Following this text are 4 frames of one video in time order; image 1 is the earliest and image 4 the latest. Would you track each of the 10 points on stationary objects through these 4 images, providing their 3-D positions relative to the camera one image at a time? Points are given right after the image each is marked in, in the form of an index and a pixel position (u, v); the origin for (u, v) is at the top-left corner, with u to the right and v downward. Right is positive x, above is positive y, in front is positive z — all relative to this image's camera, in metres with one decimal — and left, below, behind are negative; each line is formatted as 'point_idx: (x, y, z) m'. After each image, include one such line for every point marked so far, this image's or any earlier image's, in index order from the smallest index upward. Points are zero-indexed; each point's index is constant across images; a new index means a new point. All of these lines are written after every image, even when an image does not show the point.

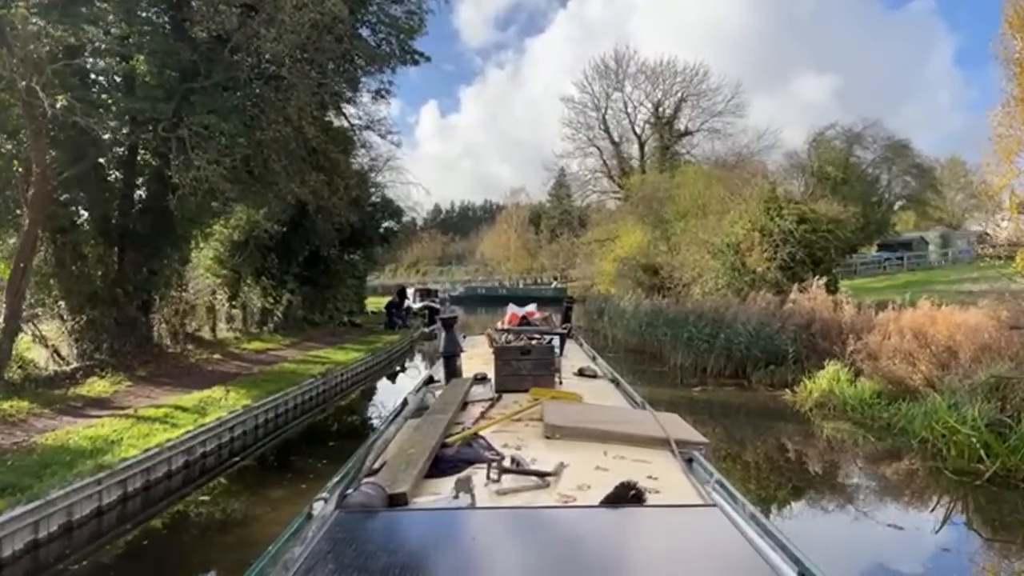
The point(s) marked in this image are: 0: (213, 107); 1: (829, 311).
0: (-4.2, +2.5, +10.8) m
1: (+5.9, -0.4, +14.7) m
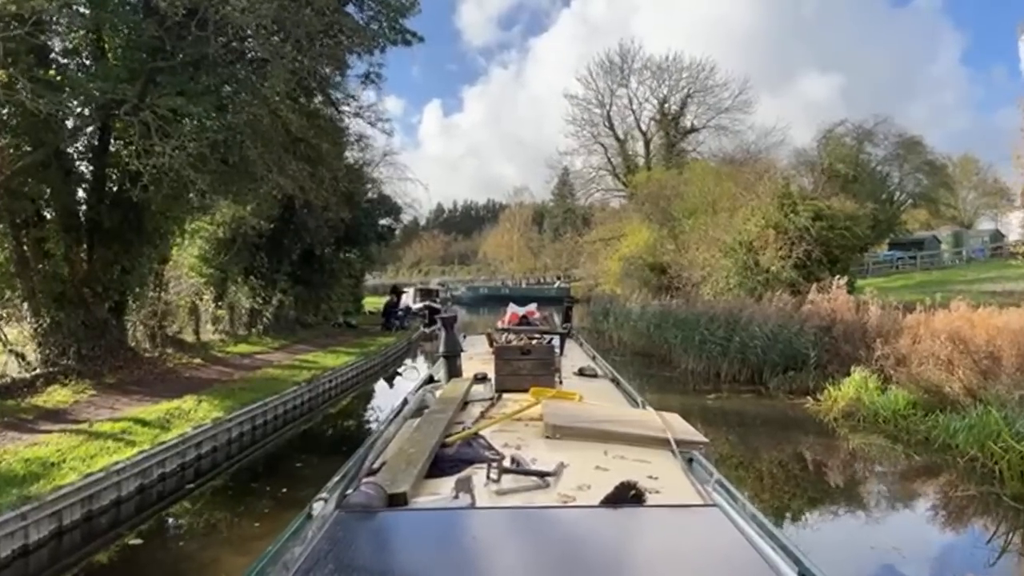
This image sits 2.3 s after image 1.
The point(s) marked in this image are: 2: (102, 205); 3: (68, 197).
0: (-4.2, +2.5, +9.9) m
1: (+5.9, -0.4, +13.7) m
2: (-6.0, +1.2, +11.4) m
3: (-6.1, +1.3, +10.8) m
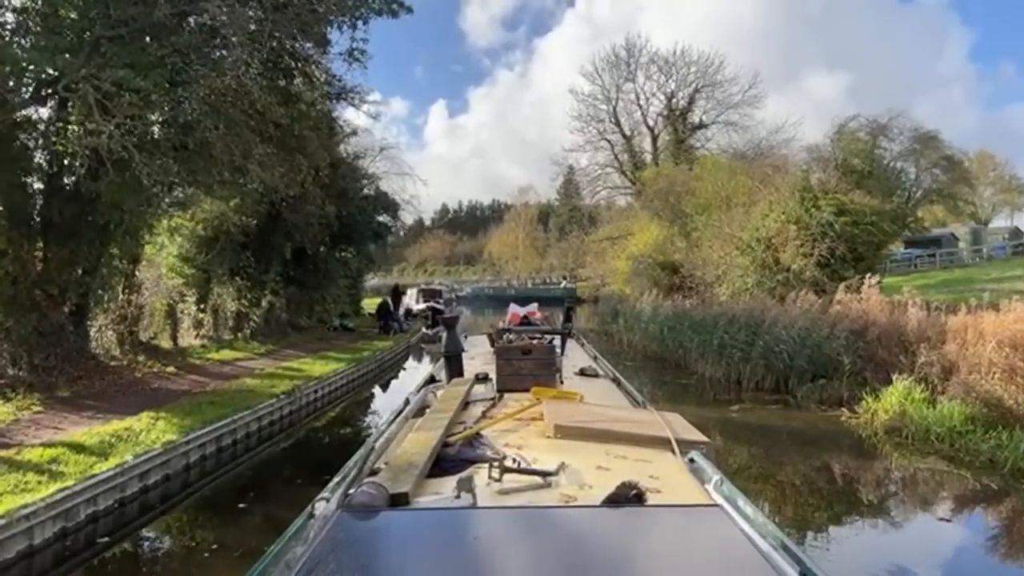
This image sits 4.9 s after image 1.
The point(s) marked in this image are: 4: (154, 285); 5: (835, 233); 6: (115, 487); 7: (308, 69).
0: (-4.2, +2.5, +8.8) m
1: (+6.0, -0.4, +12.5) m
2: (-6.0, +1.2, +10.3) m
3: (-6.1, +1.2, +9.6) m
4: (-6.7, 0.0, +14.9) m
5: (+7.1, +1.2, +17.3) m
6: (-3.2, -1.6, +6.5) m
7: (-3.0, +3.3, +11.7) m
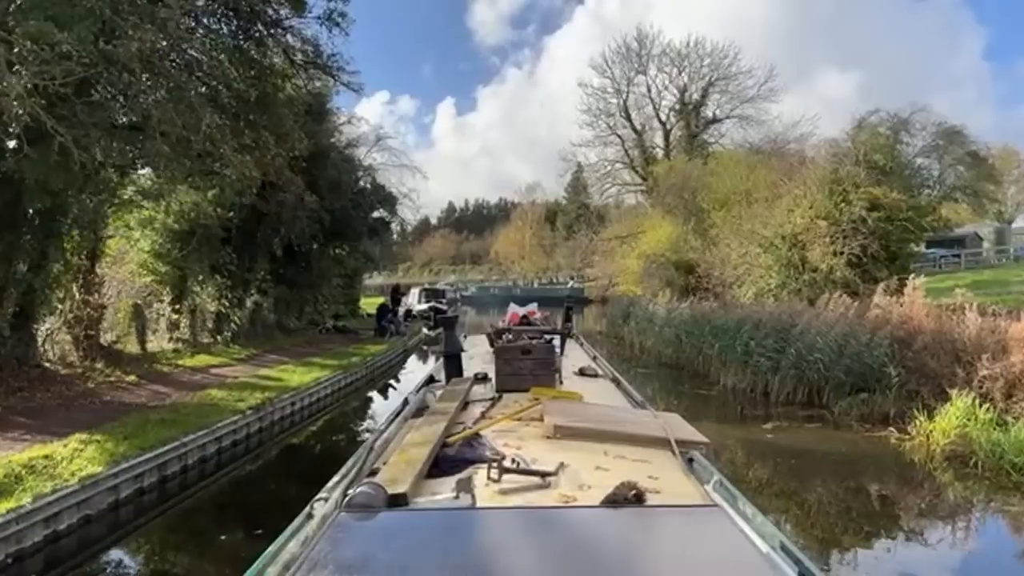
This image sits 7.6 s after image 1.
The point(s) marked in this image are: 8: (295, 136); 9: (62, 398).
0: (-4.2, +2.5, +7.4) m
1: (+6.0, -0.5, +11.0) m
2: (-5.9, +1.2, +9.0) m
3: (-6.0, +1.2, +8.3) m
4: (-6.7, +0.1, +13.6) m
5: (+7.2, +1.2, +15.9) m
6: (-3.3, -1.6, +5.2) m
7: (-3.0, +3.3, +10.3) m
8: (-3.1, +2.2, +11.4) m
9: (-5.3, -1.3, +9.3) m
